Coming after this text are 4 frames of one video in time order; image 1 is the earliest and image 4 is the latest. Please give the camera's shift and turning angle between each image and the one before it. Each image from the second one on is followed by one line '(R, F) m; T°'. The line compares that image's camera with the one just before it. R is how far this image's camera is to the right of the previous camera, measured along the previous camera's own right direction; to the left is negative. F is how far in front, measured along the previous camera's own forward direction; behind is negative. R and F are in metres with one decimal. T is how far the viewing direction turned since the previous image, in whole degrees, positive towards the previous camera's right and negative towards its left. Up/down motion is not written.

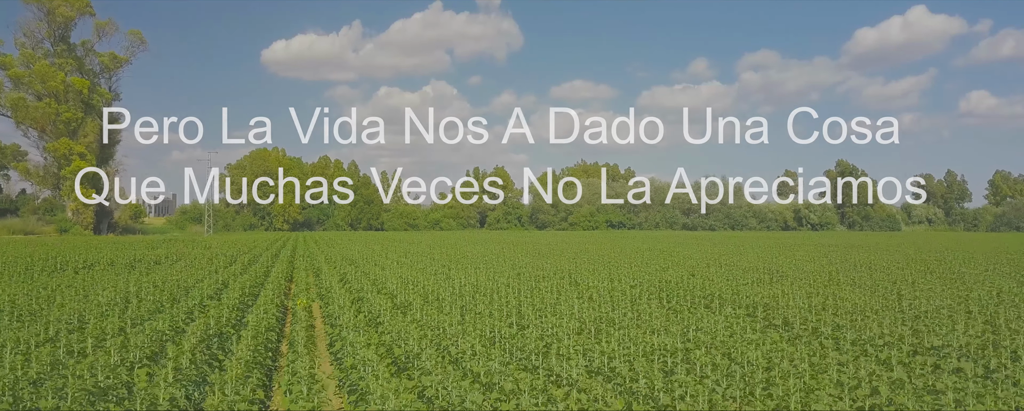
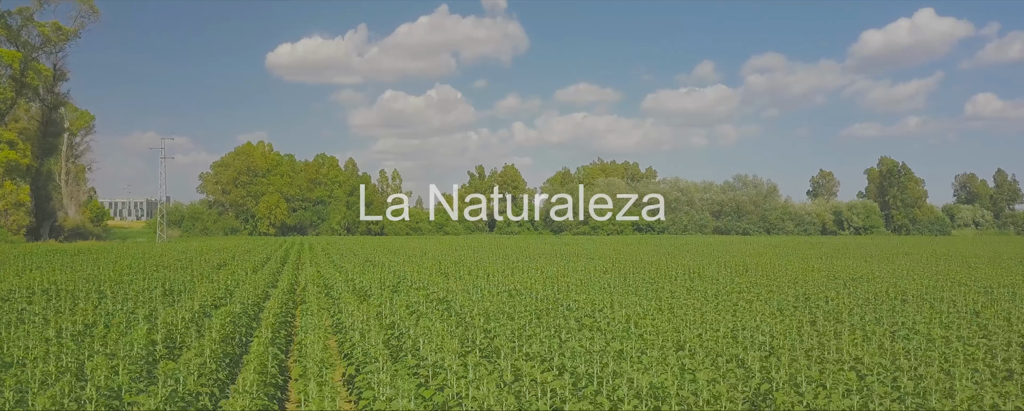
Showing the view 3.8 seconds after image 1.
(-1.1, +7.3) m; 0°
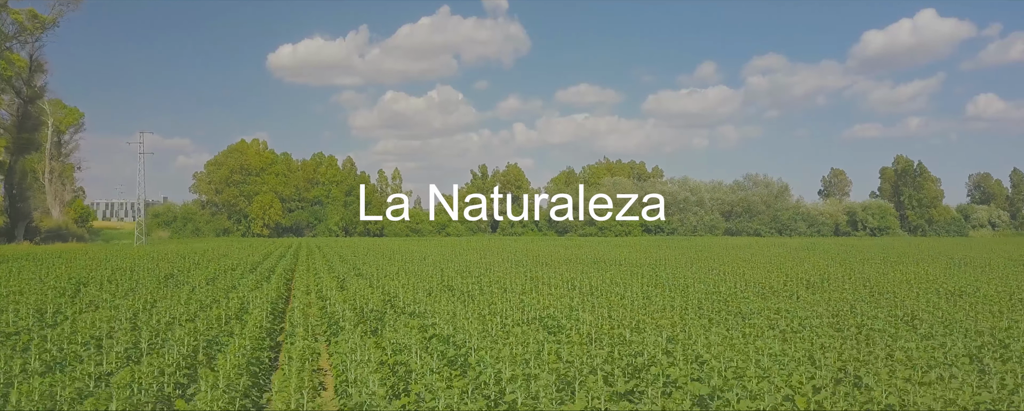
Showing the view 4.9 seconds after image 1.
(-0.3, +2.3) m; 0°
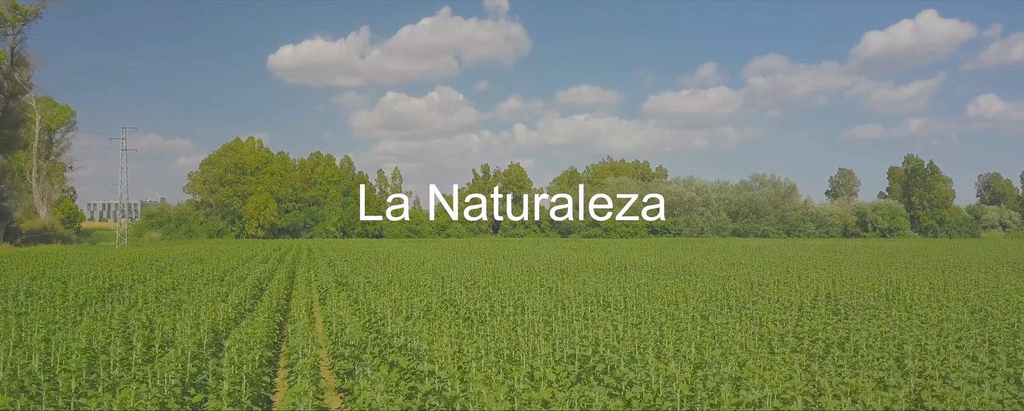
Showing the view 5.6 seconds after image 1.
(-0.2, +1.6) m; 0°
